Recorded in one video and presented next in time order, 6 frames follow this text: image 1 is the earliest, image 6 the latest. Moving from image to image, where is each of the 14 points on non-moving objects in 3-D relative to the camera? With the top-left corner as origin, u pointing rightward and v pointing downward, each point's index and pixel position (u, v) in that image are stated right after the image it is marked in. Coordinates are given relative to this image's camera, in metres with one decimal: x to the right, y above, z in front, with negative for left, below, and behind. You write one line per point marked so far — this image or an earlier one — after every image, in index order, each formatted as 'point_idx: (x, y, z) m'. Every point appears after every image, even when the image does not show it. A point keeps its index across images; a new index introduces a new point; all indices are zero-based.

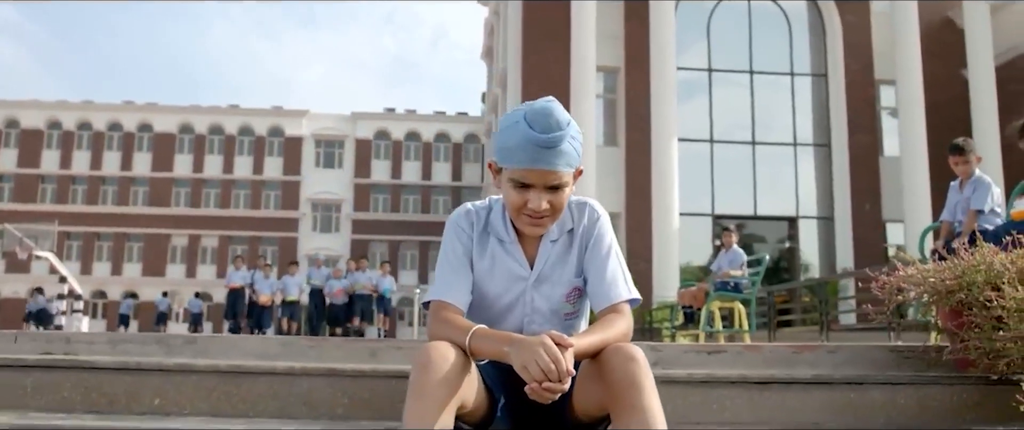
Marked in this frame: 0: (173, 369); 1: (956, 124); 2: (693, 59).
0: (-1.1, -0.5, +2.7) m
1: (+9.2, +2.0, +18.0) m
2: (+3.6, +3.3, +18.0) m
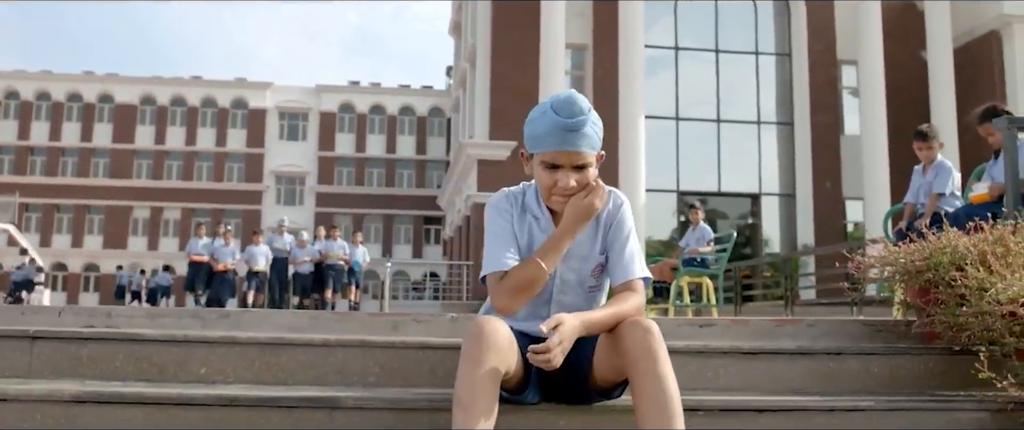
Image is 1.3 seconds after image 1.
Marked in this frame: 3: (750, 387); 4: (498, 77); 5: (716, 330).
0: (-1.0, -0.4, +3.0) m
1: (+8.6, +2.4, +18.5) m
2: (+3.1, +3.8, +18.3) m
3: (+0.9, -0.6, +3.3) m
4: (-0.4, +2.9, +18.0) m
5: (+0.9, -0.5, +3.7) m
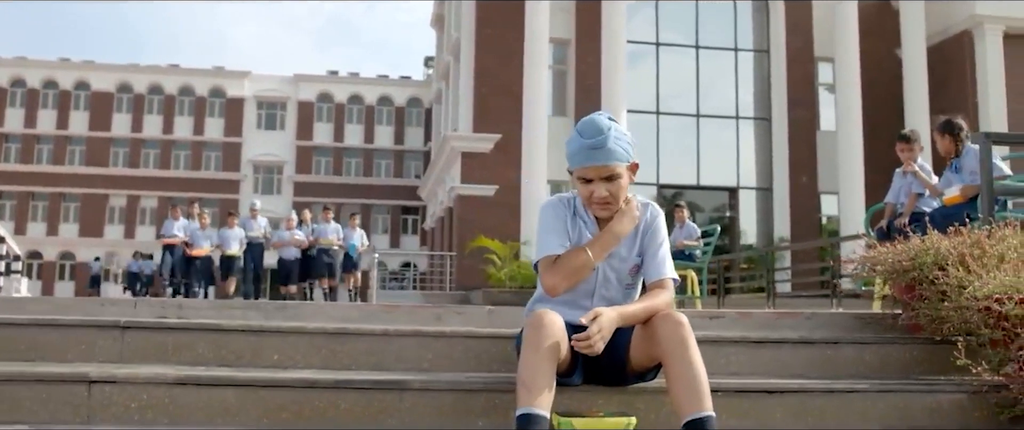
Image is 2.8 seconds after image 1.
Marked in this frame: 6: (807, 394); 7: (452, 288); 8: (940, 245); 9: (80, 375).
0: (-0.9, -0.4, +3.3) m
1: (+8.3, +2.5, +19.1) m
2: (+2.8, +4.0, +18.7) m
3: (+1.0, -0.7, +3.7) m
4: (-0.7, +3.1, +18.3) m
5: (+1.0, -0.5, +4.1) m
6: (+1.1, -0.7, +3.3) m
7: (-1.3, -1.5, +18.0) m
8: (+1.9, -0.1, +3.9) m
9: (-1.4, -0.5, +2.9) m
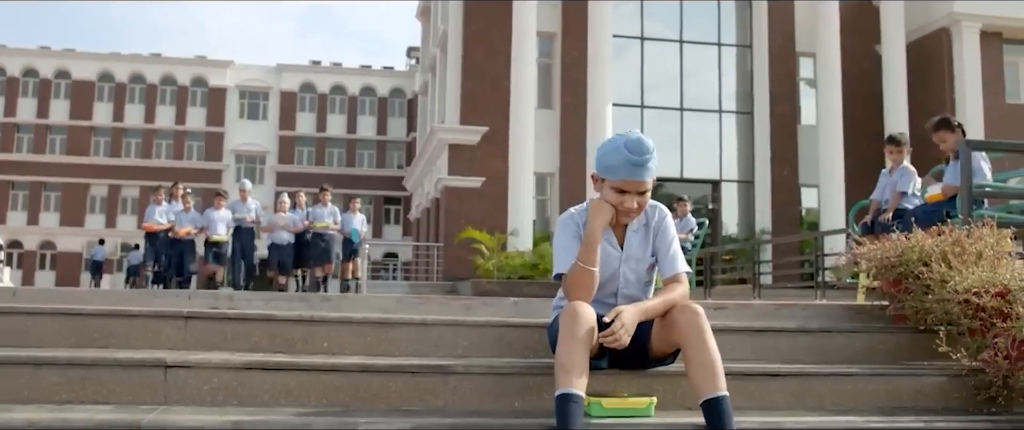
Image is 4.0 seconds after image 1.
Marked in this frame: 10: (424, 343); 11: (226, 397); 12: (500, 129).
0: (-0.7, -0.4, +3.6) m
1: (+8.1, +2.7, +19.6) m
2: (+2.6, +4.1, +19.0) m
3: (+1.1, -0.7, +4.0) m
4: (-0.9, +3.2, +18.6) m
5: (+1.1, -0.5, +4.5) m
6: (+1.2, -0.7, +3.6) m
7: (-1.6, -1.3, +18.3) m
8: (+2.1, -0.1, +4.3) m
9: (-1.3, -0.5, +3.2) m
10: (-0.4, -0.5, +3.7) m
11: (-1.1, -0.7, +3.2) m
12: (-0.3, +1.9, +18.4) m
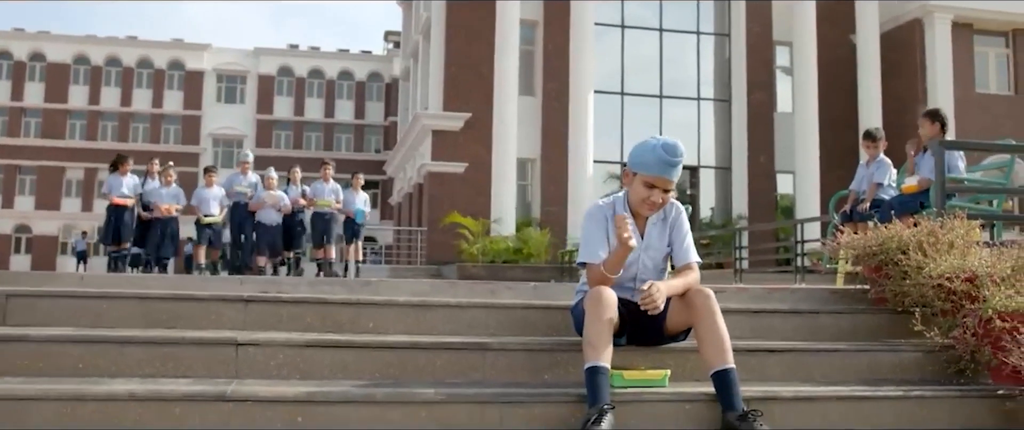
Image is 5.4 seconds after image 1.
0: (-0.6, -0.4, +4.0) m
1: (+7.8, +3.0, +20.2) m
2: (+2.3, +4.4, +19.4) m
3: (+1.3, -0.6, +4.5) m
4: (-1.2, +3.5, +18.9) m
5: (+1.2, -0.5, +4.9) m
6: (+1.4, -0.7, +4.1) m
7: (-1.9, -1.0, +18.7) m
8: (+2.2, -0.1, +4.8) m
9: (-1.2, -0.5, +3.6) m
10: (-0.3, -0.5, +4.1) m
11: (-0.9, -0.7, +3.6) m
12: (-0.6, +2.2, +18.8) m
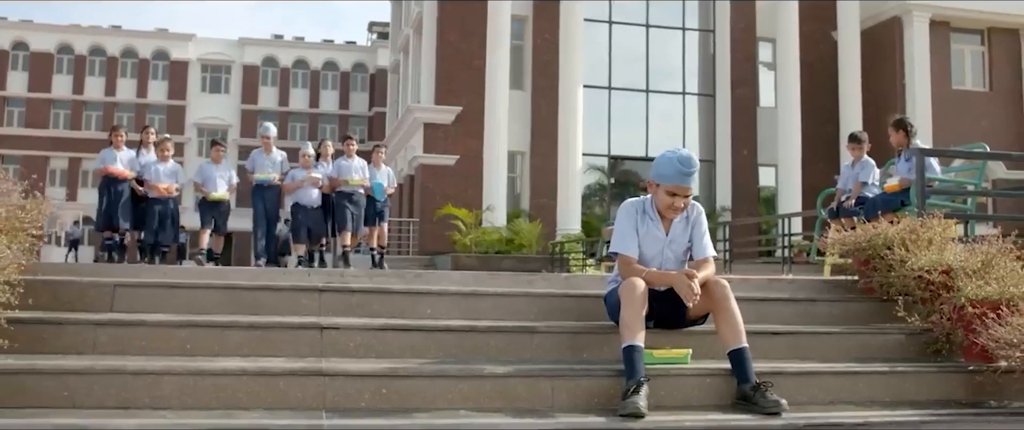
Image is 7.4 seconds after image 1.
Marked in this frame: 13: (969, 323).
0: (-0.4, -0.4, +4.6) m
1: (+7.6, +3.1, +20.9) m
2: (+2.1, +4.6, +20.0) m
3: (+1.5, -0.6, +5.1) m
4: (-1.3, +3.7, +19.4) m
5: (+1.4, -0.5, +5.6) m
6: (+1.6, -0.7, +4.7) m
7: (-2.0, -0.9, +19.3) m
8: (+2.3, -0.1, +5.4) m
9: (-1.0, -0.5, +4.1) m
10: (0.0, -0.5, +4.7) m
11: (-0.7, -0.7, +4.2) m
12: (-0.7, +2.3, +19.4) m
13: (+2.5, -0.6, +4.7) m
